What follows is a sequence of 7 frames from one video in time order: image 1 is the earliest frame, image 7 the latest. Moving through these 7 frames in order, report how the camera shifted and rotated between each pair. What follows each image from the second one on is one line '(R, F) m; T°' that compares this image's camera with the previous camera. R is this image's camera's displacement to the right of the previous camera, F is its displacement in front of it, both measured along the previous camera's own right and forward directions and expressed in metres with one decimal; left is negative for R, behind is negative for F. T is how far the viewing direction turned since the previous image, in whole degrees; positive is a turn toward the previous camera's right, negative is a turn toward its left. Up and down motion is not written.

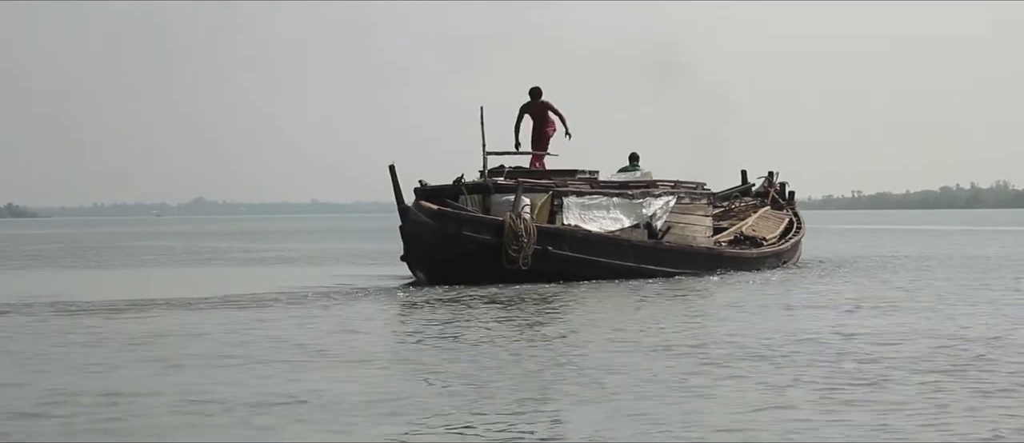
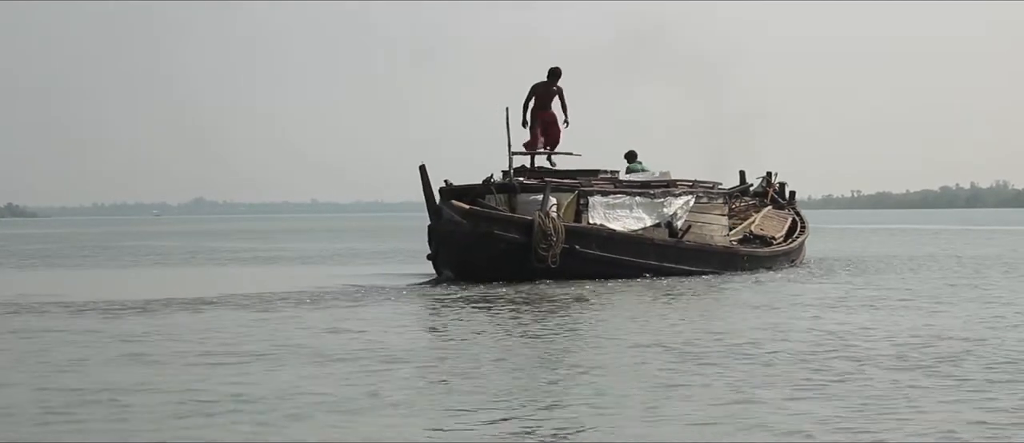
(-0.5, -0.2) m; 0°
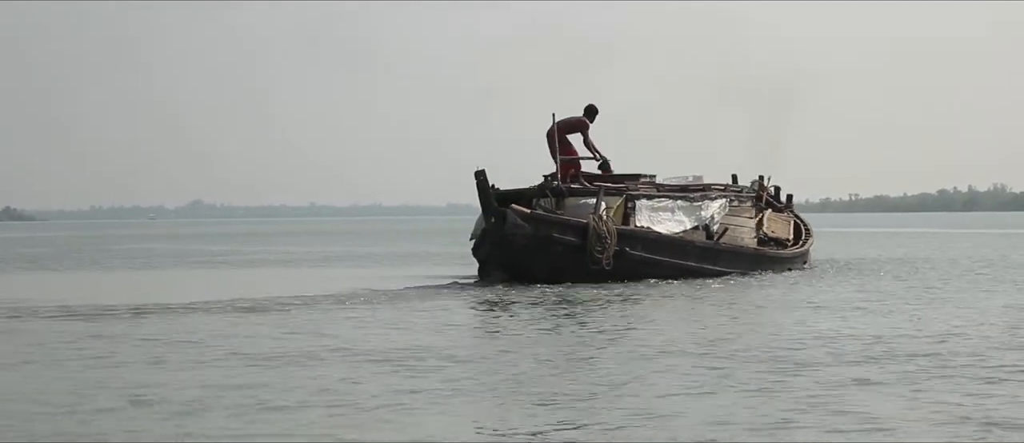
(-1.0, -0.6) m; 0°
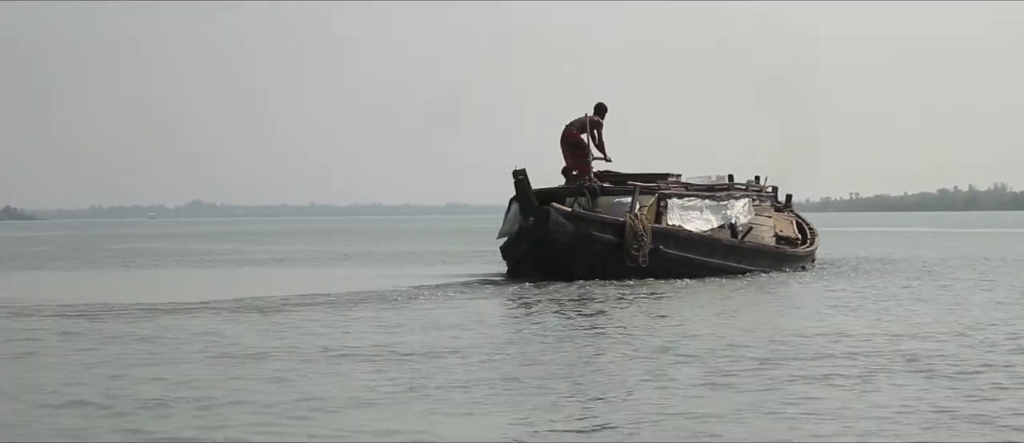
(-0.8, -0.5) m; 0°
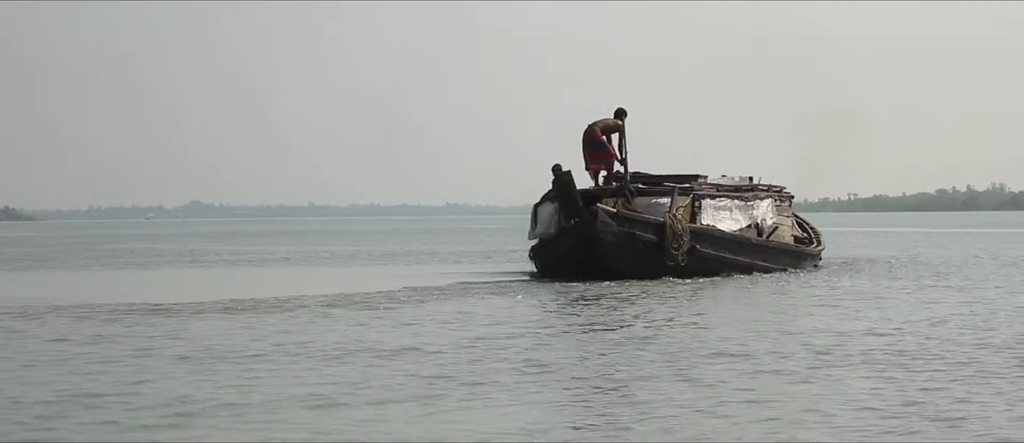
(-0.9, -1.0) m; 0°
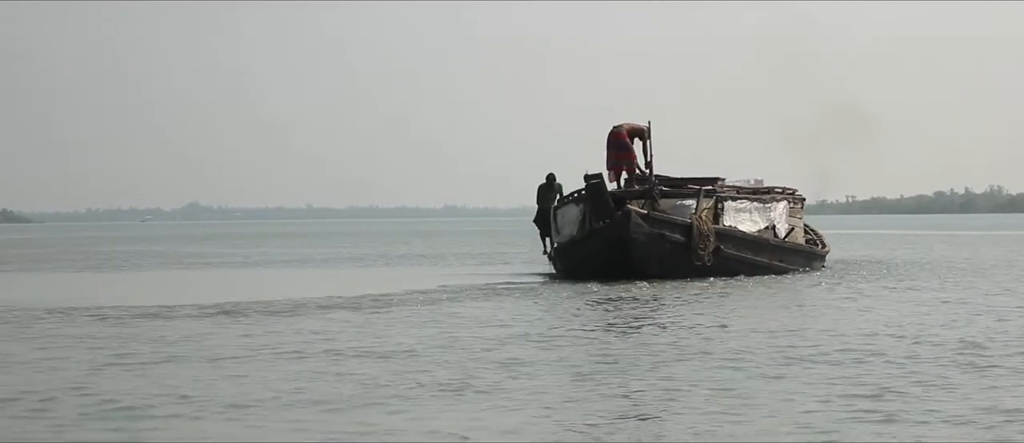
(-0.7, -1.1) m; 0°
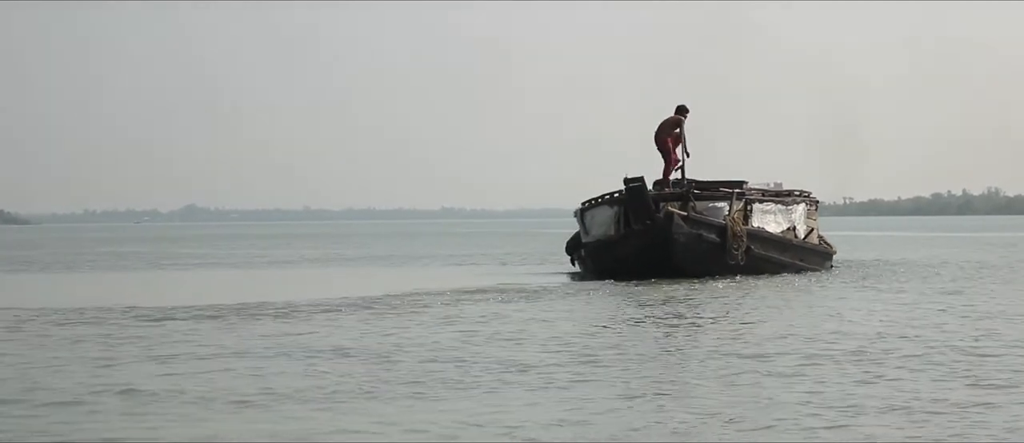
(-1.0, -1.8) m; 0°
